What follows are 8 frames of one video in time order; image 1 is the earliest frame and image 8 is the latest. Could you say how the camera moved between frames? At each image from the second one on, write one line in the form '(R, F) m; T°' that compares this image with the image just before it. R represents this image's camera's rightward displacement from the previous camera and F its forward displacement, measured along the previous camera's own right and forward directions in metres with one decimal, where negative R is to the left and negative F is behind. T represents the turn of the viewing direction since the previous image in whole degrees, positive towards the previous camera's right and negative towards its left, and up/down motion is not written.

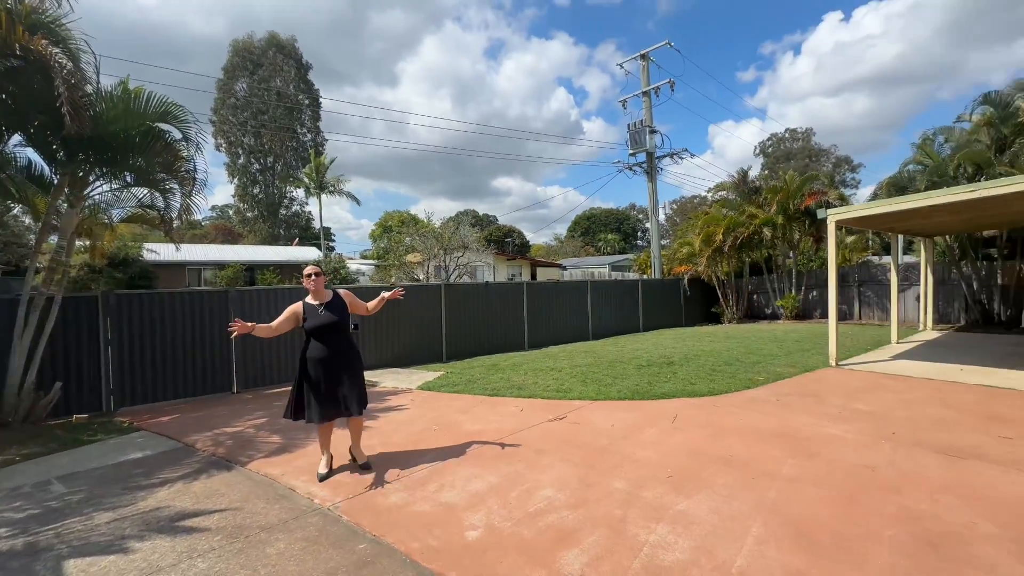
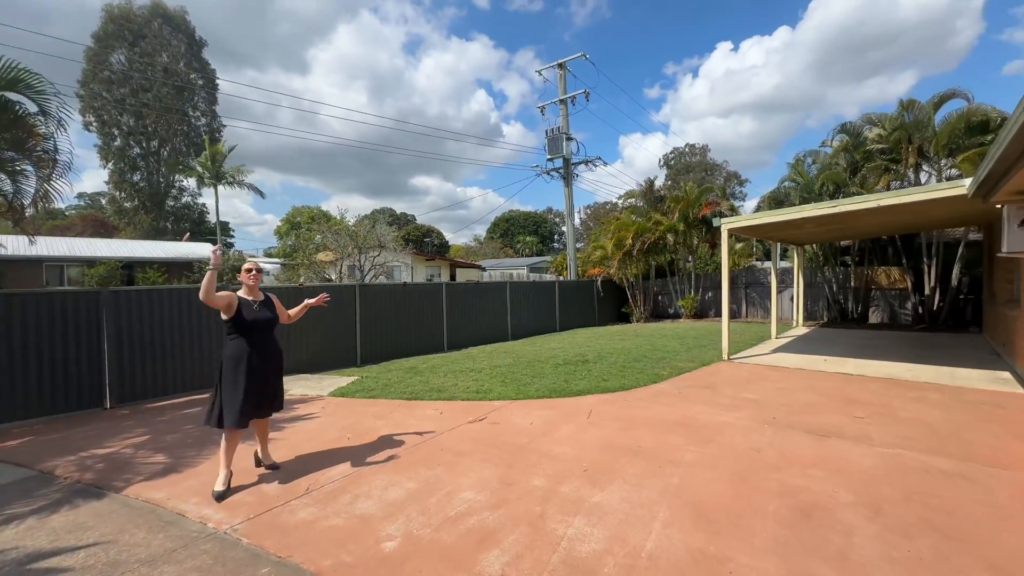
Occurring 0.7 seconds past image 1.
(0.0, 0.0) m; +10°
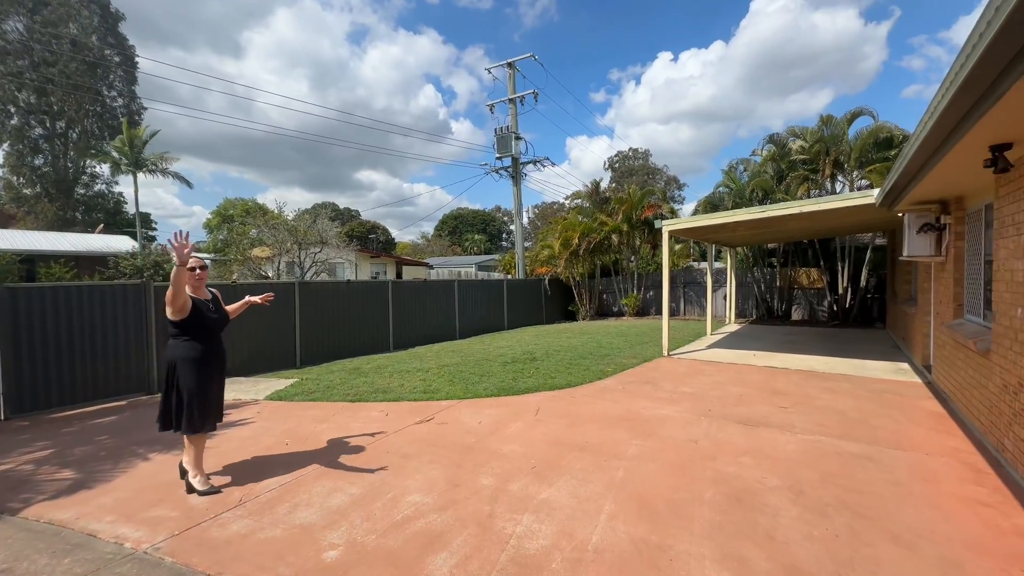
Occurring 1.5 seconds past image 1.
(0.0, 0.0) m; +7°
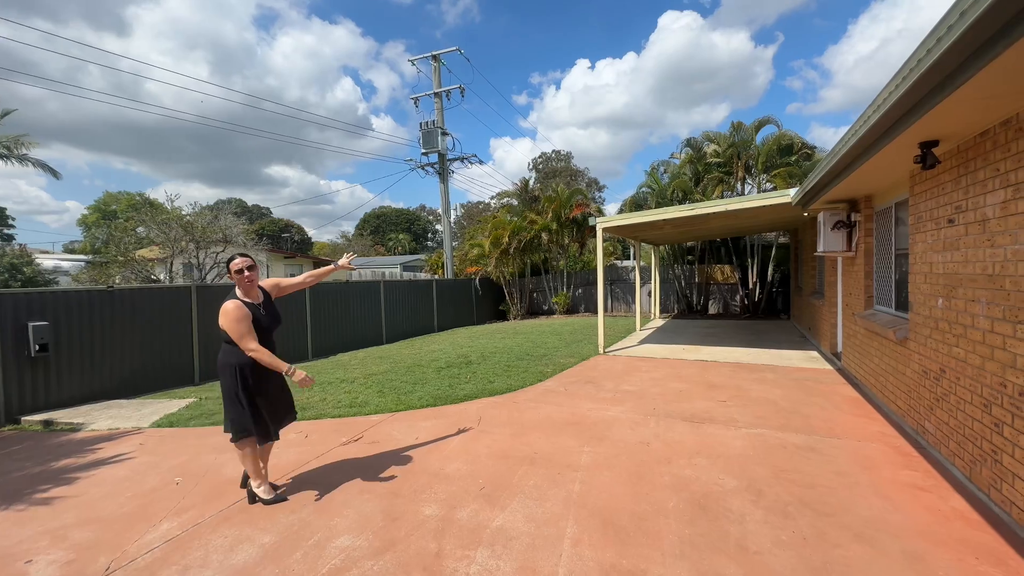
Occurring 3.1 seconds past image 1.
(-0.1, +0.4) m; +9°
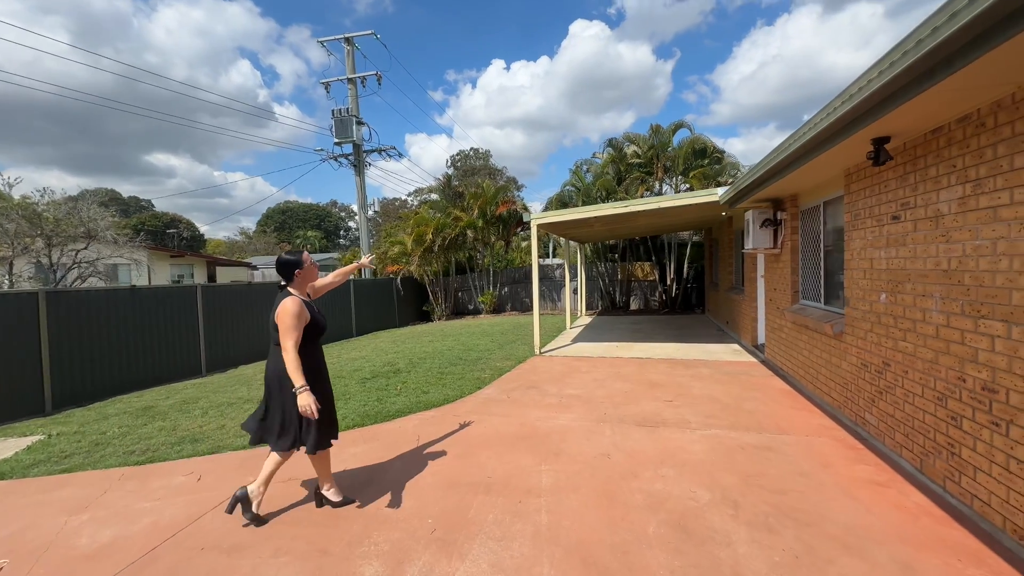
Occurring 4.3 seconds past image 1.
(-0.2, +0.5) m; +10°
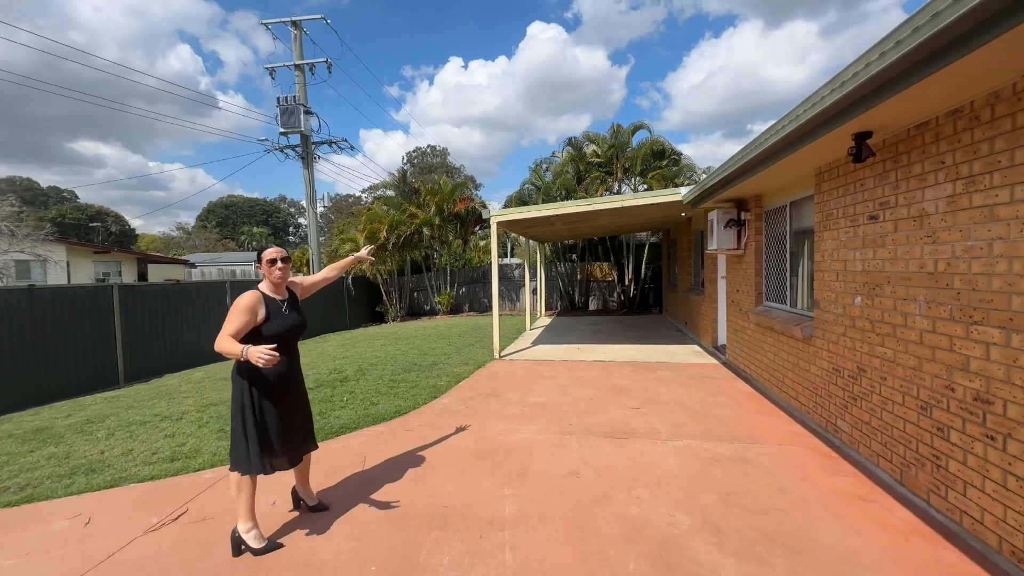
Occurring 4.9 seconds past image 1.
(0.0, +0.4) m; +5°
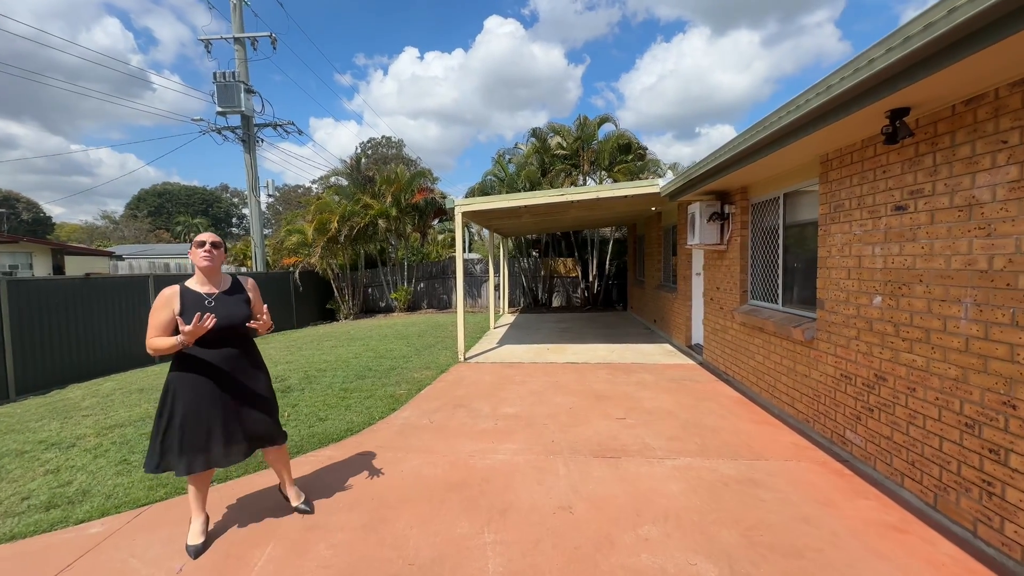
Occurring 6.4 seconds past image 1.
(-0.1, +0.6) m; +5°
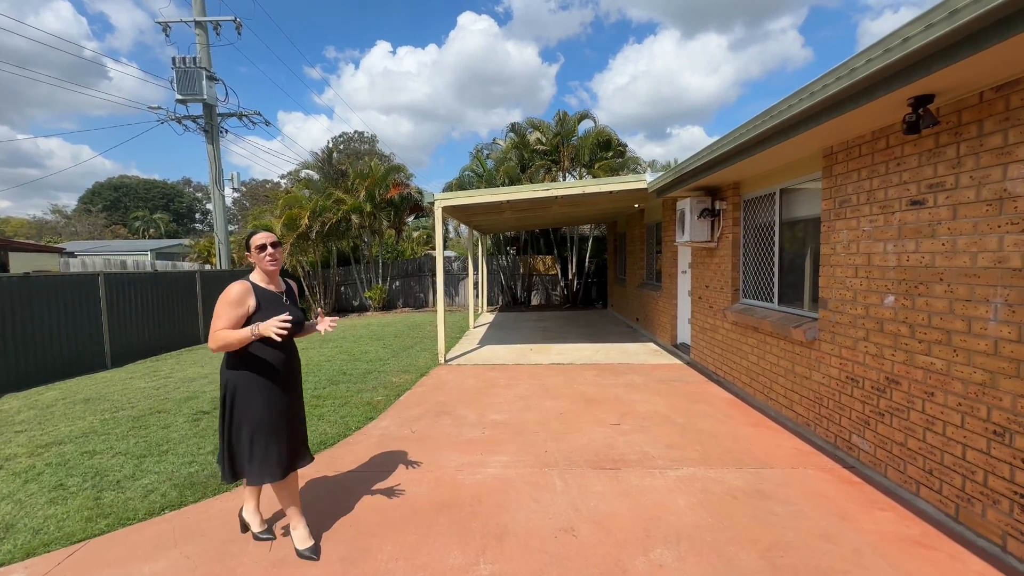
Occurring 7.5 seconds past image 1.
(-0.1, +0.3) m; +3°
